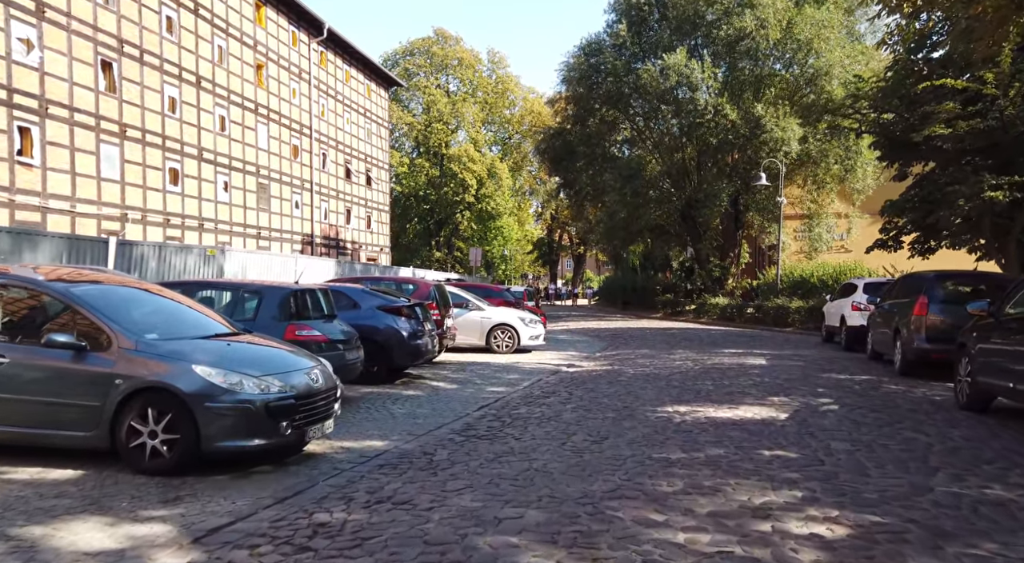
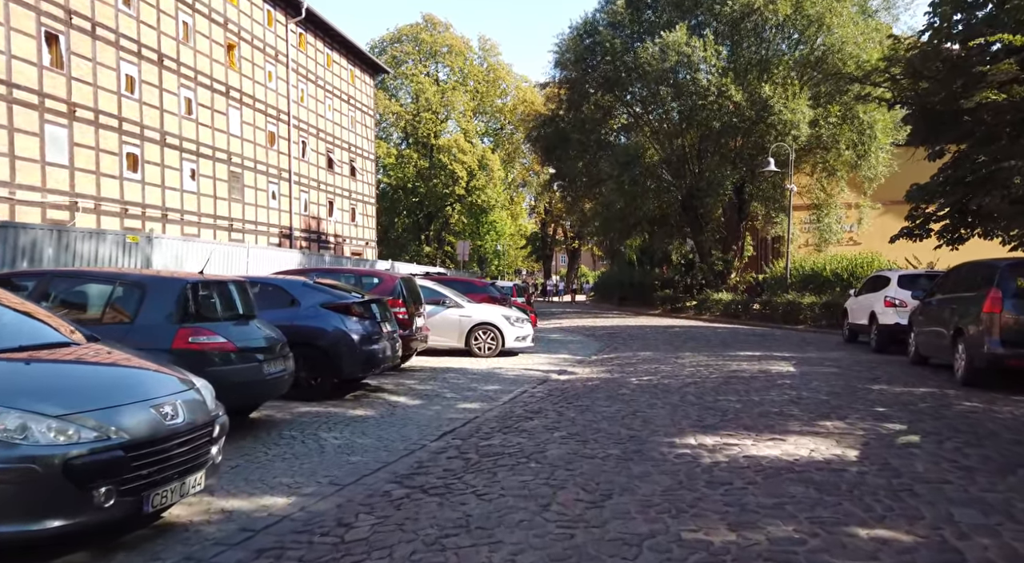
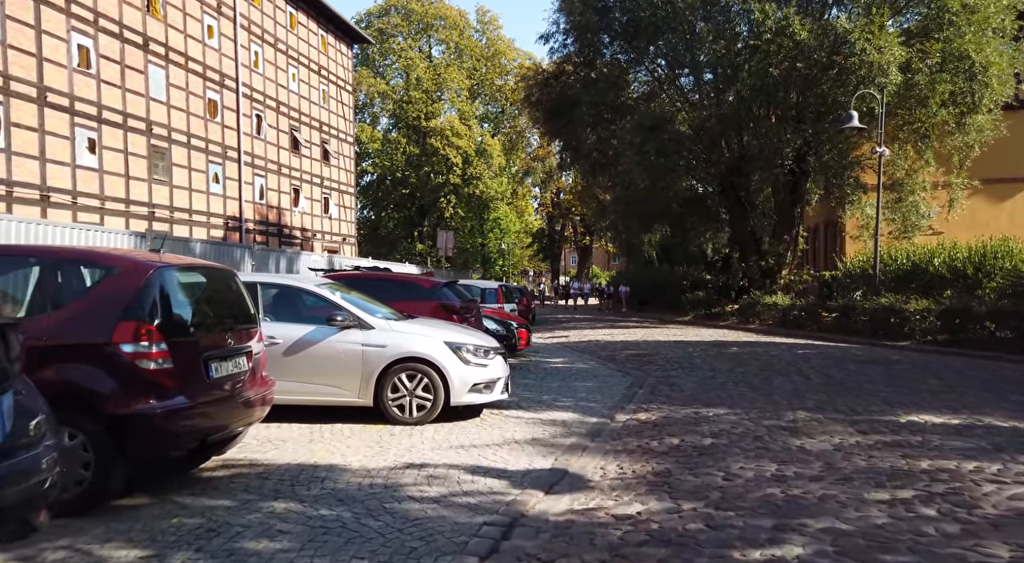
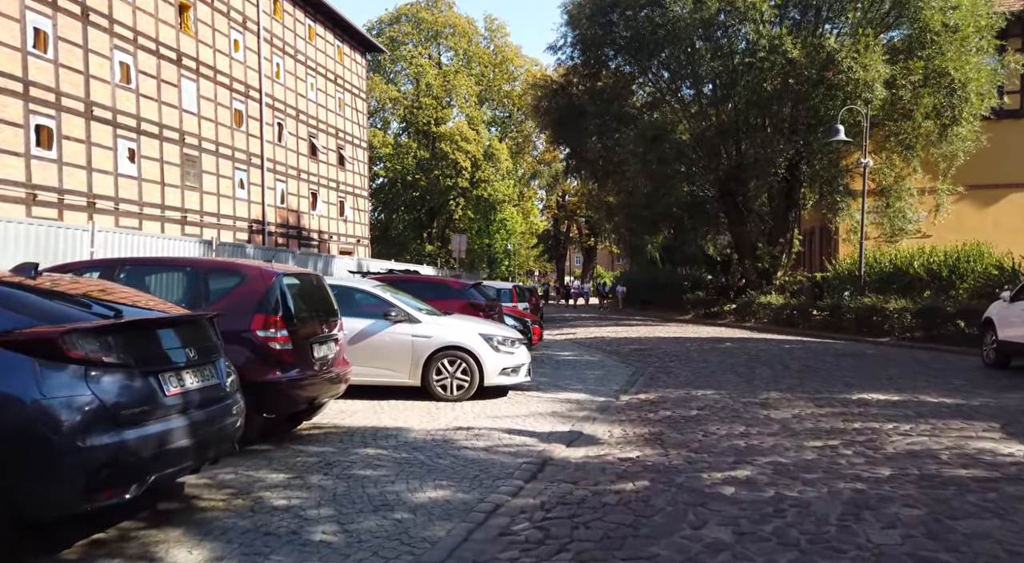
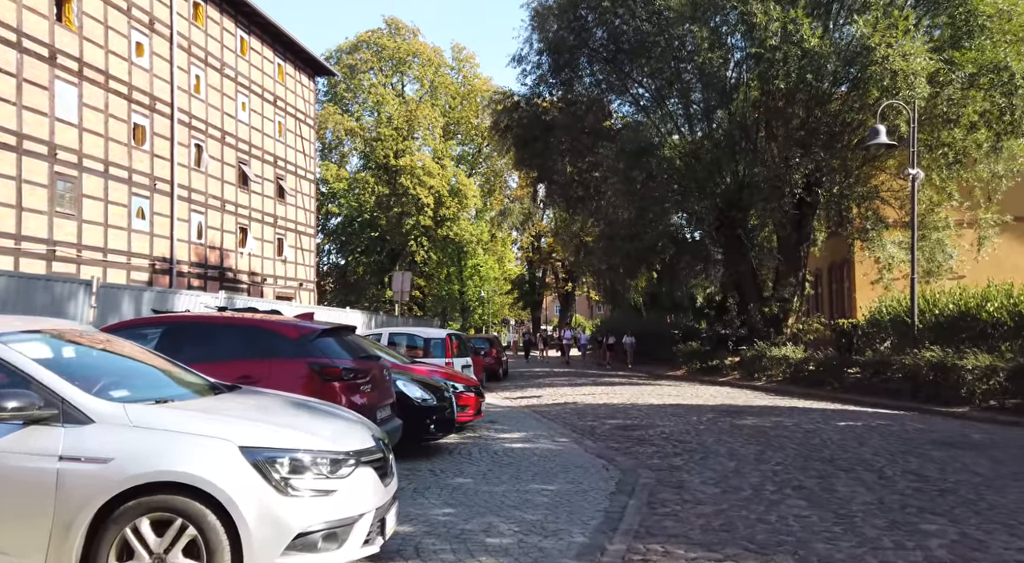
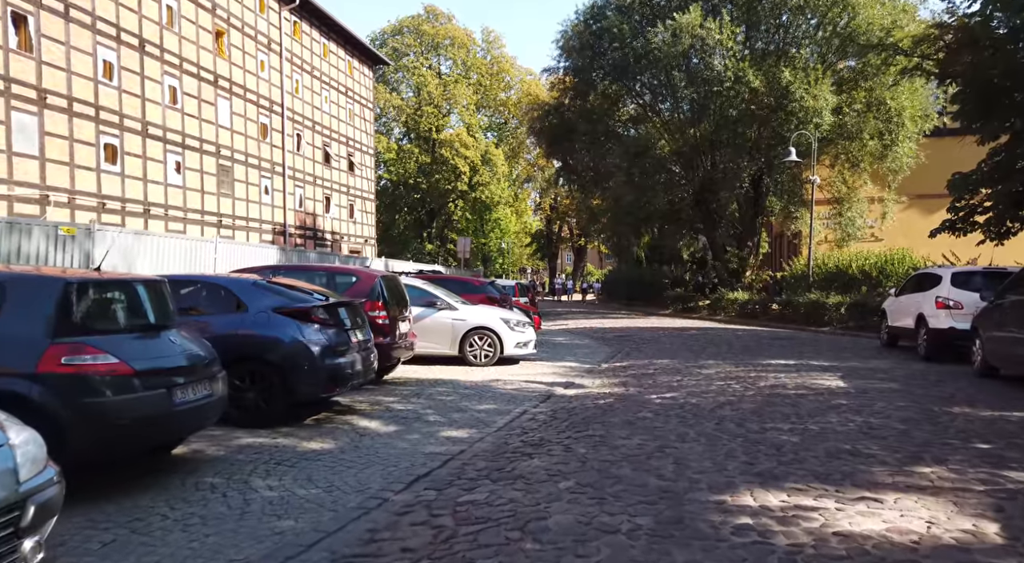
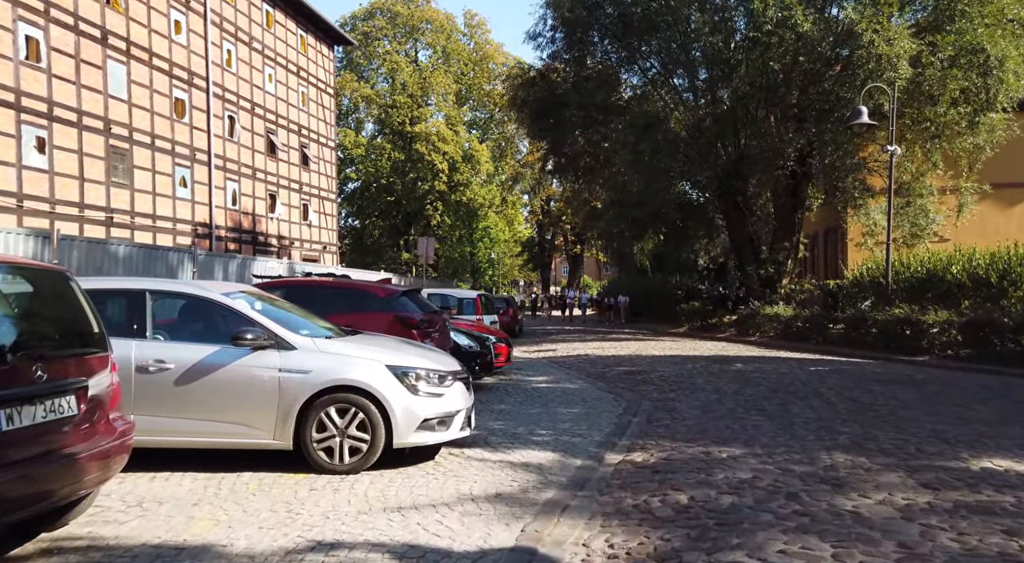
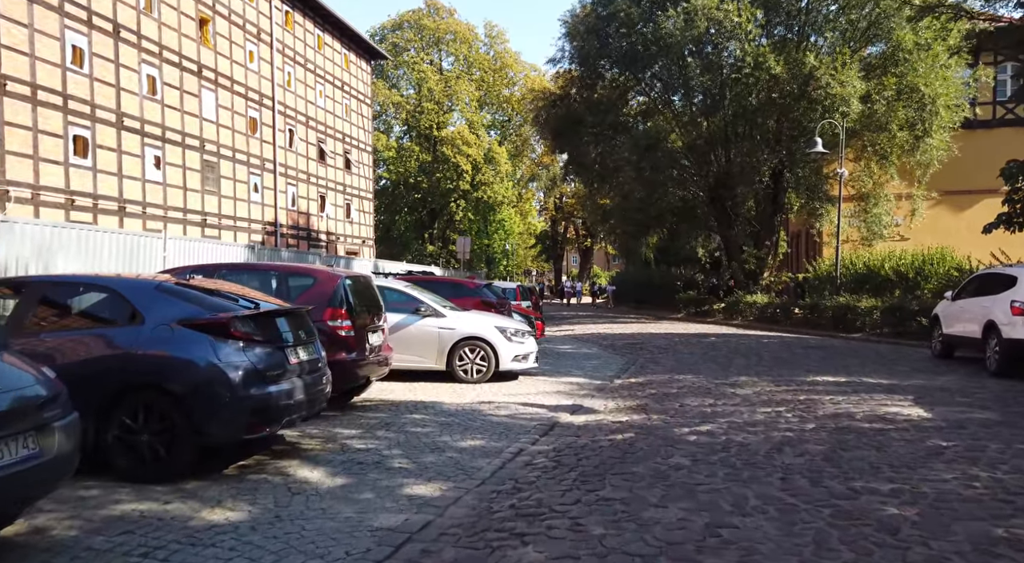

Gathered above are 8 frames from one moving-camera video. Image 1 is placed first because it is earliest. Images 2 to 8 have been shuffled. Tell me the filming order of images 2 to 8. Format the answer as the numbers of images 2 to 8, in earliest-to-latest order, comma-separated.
2, 6, 8, 4, 3, 7, 5
